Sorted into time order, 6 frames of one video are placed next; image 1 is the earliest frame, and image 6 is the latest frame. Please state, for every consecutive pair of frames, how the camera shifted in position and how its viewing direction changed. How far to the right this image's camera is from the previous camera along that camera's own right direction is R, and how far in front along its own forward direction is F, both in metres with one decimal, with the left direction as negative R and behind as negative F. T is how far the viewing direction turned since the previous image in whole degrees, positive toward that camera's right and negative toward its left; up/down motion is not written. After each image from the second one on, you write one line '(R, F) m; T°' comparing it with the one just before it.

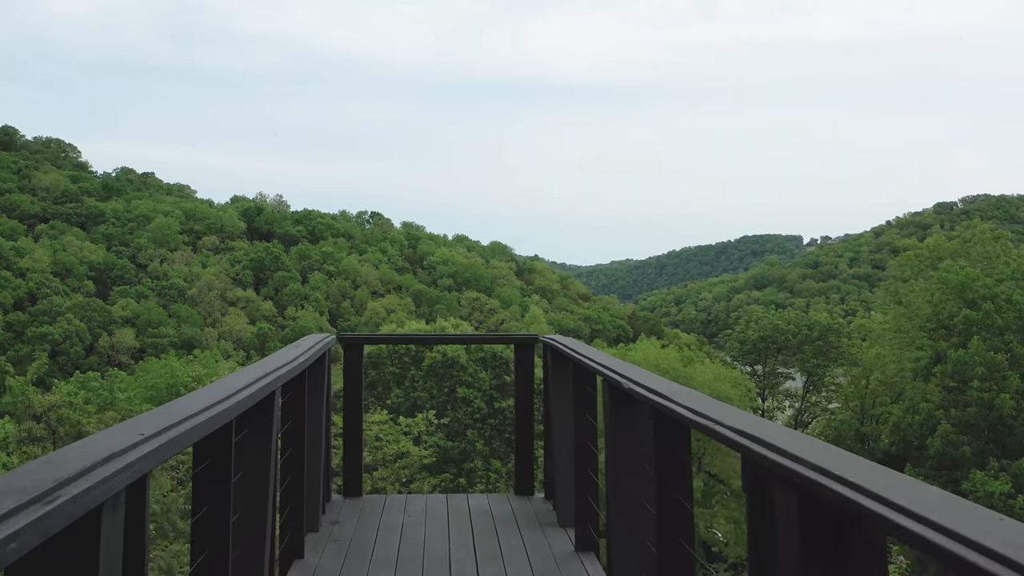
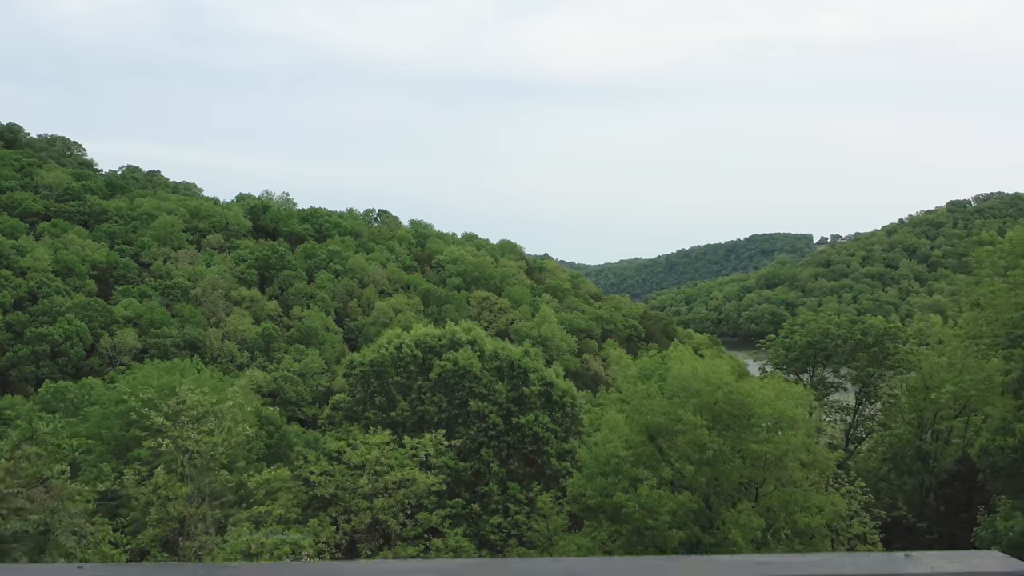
(-0.1, +1.0) m; -1°
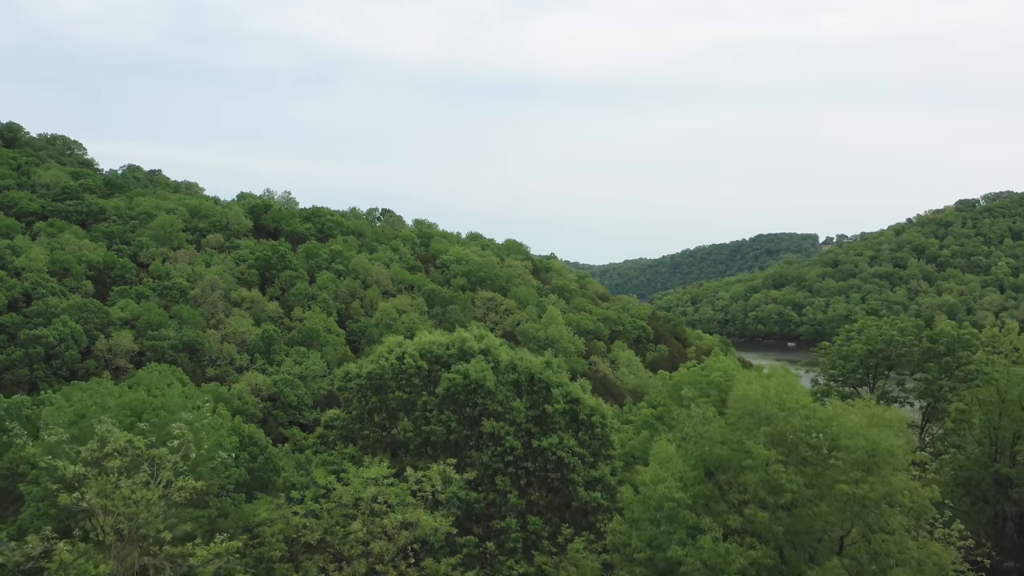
(-0.2, +1.1) m; 0°
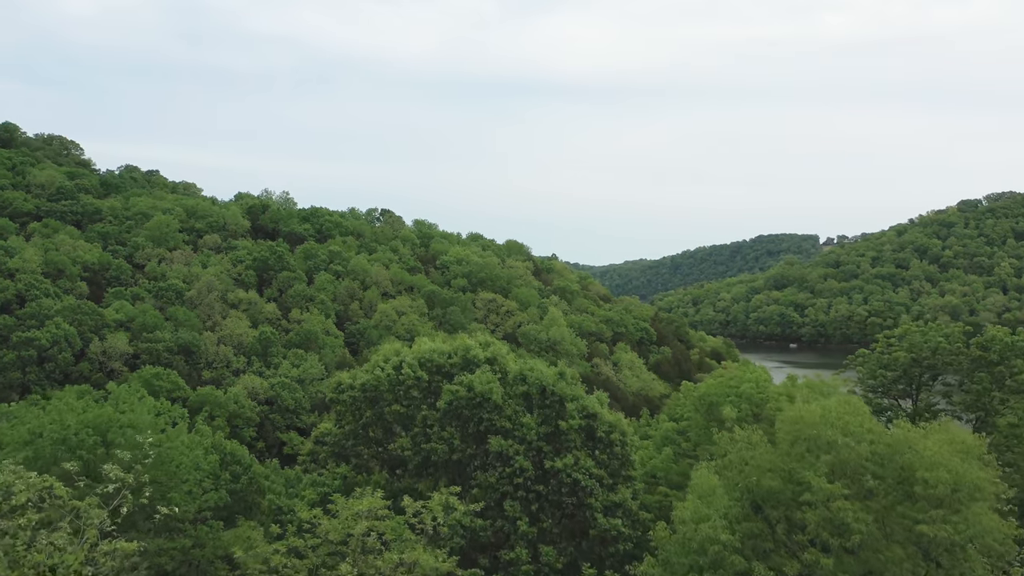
(-0.1, +0.7) m; 0°
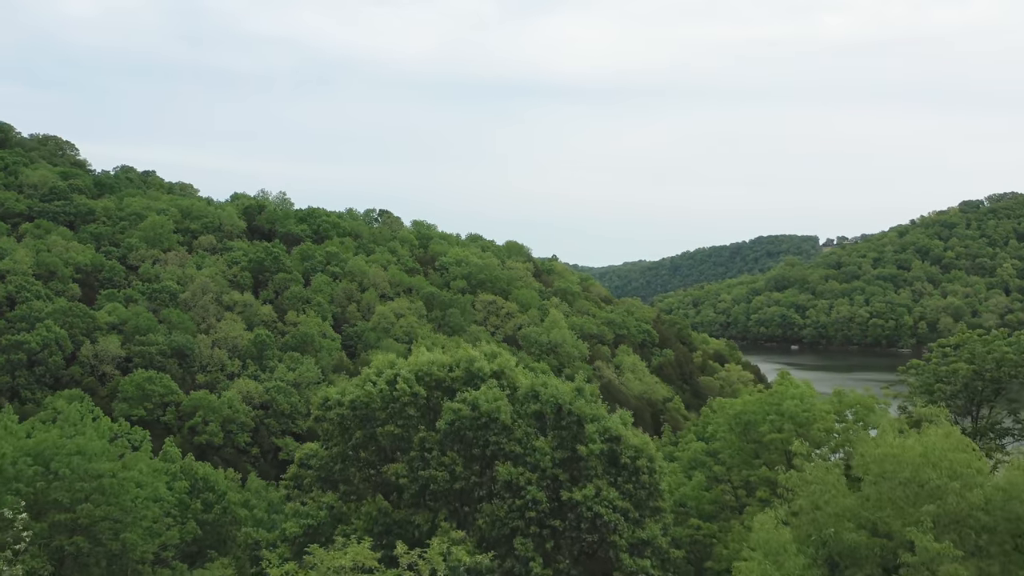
(-0.1, +0.8) m; 0°
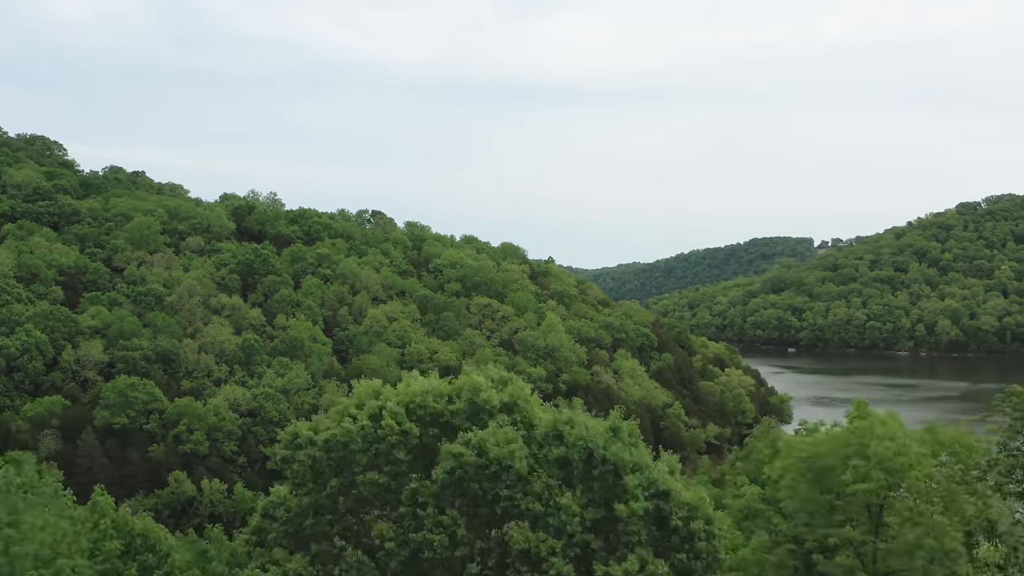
(0.0, +1.0) m; 0°
